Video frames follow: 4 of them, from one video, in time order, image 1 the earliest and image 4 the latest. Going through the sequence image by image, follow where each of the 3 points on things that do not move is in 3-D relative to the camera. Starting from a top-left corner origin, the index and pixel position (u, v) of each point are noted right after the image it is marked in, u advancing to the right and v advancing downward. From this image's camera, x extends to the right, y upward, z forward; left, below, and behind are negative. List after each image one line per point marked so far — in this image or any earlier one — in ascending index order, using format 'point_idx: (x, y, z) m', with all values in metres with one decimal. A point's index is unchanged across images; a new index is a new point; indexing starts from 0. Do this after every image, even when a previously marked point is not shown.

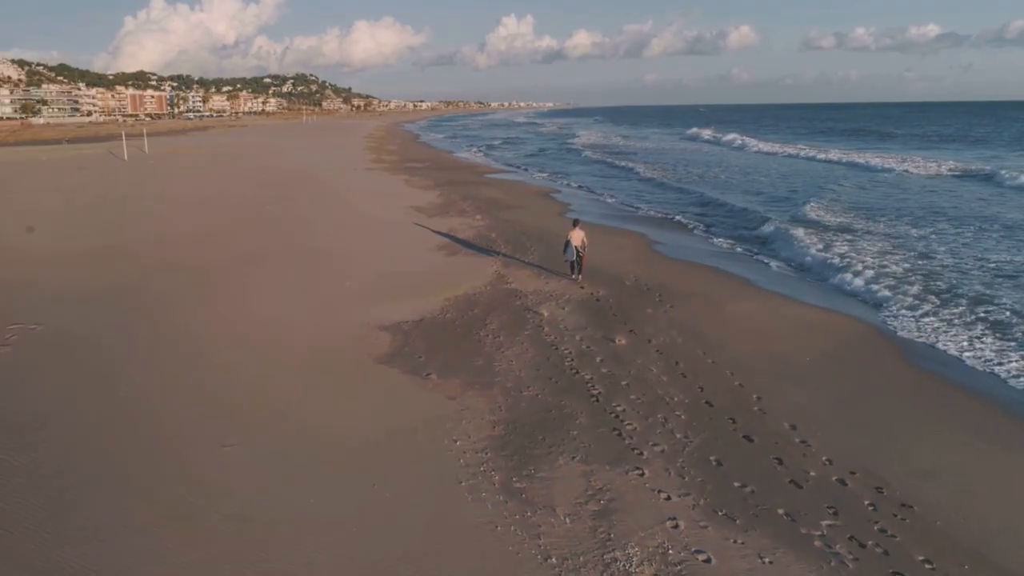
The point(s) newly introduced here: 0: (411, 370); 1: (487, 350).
0: (-1.2, -1.0, +7.4) m
1: (-0.3, -0.8, +7.8) m
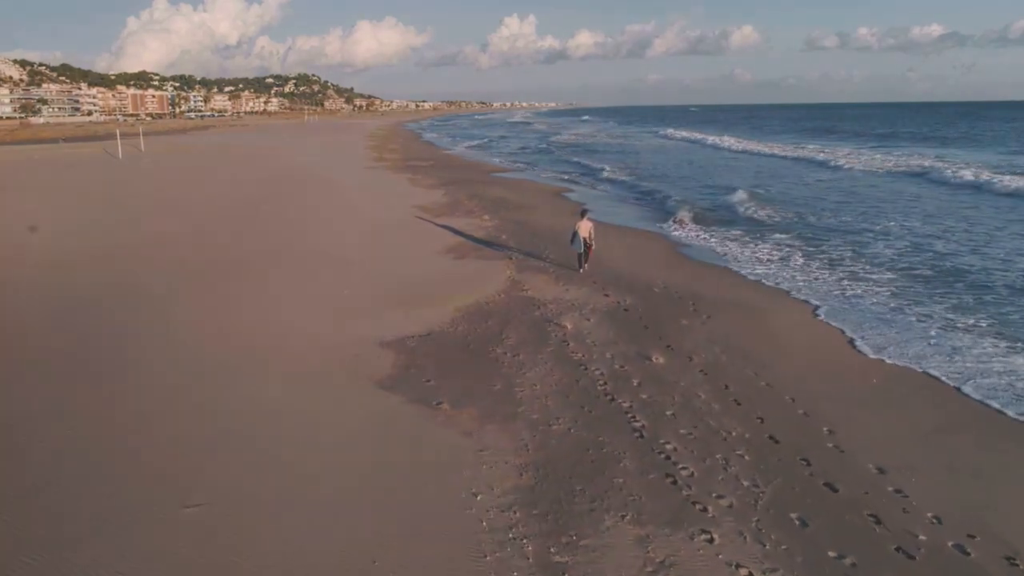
0: (-0.9, -1.1, +6.3) m
1: (-0.1, -0.9, +6.8) m
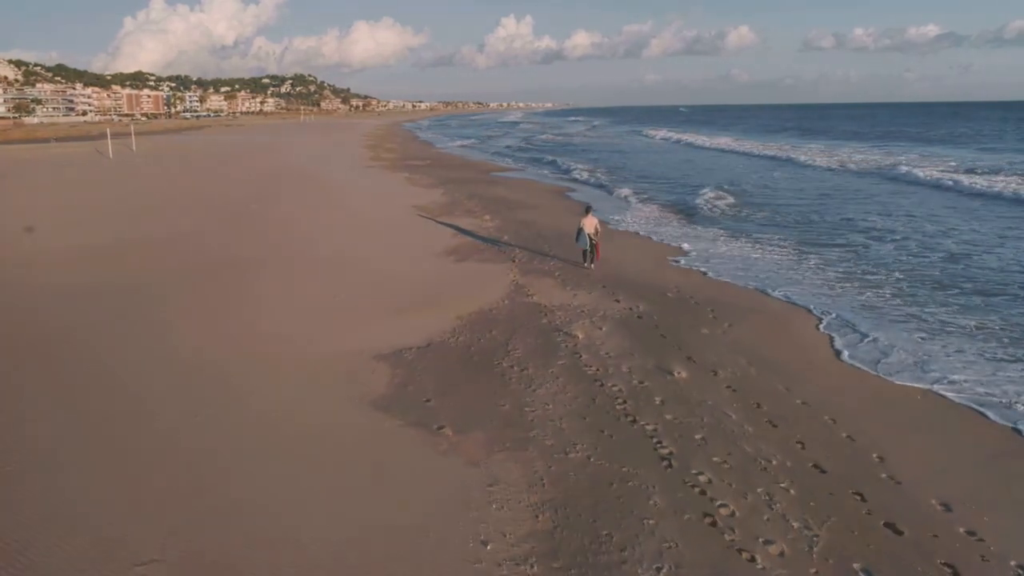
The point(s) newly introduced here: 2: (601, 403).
0: (-0.9, -1.2, +5.7) m
1: (0.0, -1.0, +6.1) m
2: (+0.8, -1.1, +5.9) m
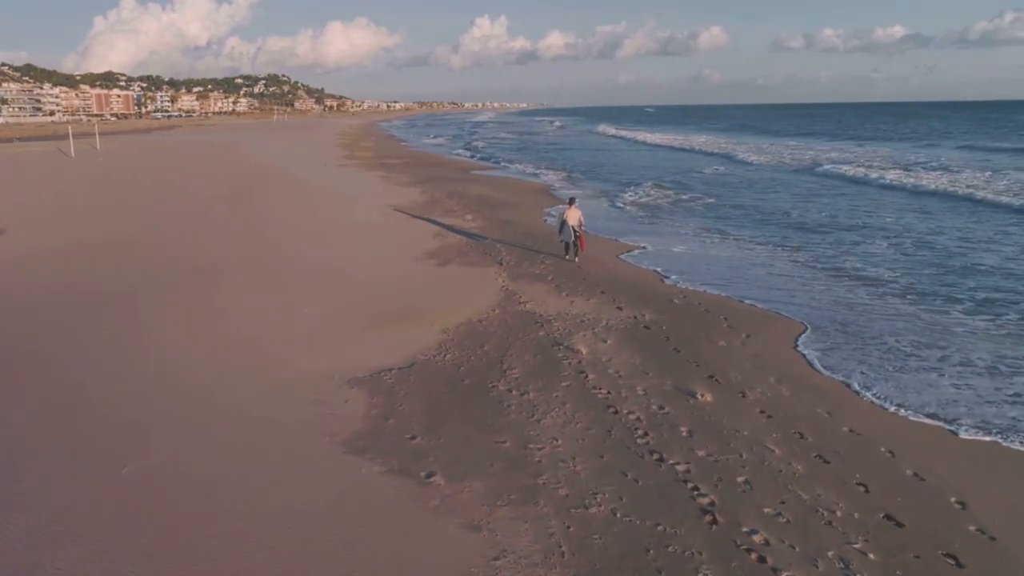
0: (-0.8, -1.3, +4.7) m
1: (0.0, -1.1, +5.2) m
2: (+0.9, -1.2, +4.9) m
